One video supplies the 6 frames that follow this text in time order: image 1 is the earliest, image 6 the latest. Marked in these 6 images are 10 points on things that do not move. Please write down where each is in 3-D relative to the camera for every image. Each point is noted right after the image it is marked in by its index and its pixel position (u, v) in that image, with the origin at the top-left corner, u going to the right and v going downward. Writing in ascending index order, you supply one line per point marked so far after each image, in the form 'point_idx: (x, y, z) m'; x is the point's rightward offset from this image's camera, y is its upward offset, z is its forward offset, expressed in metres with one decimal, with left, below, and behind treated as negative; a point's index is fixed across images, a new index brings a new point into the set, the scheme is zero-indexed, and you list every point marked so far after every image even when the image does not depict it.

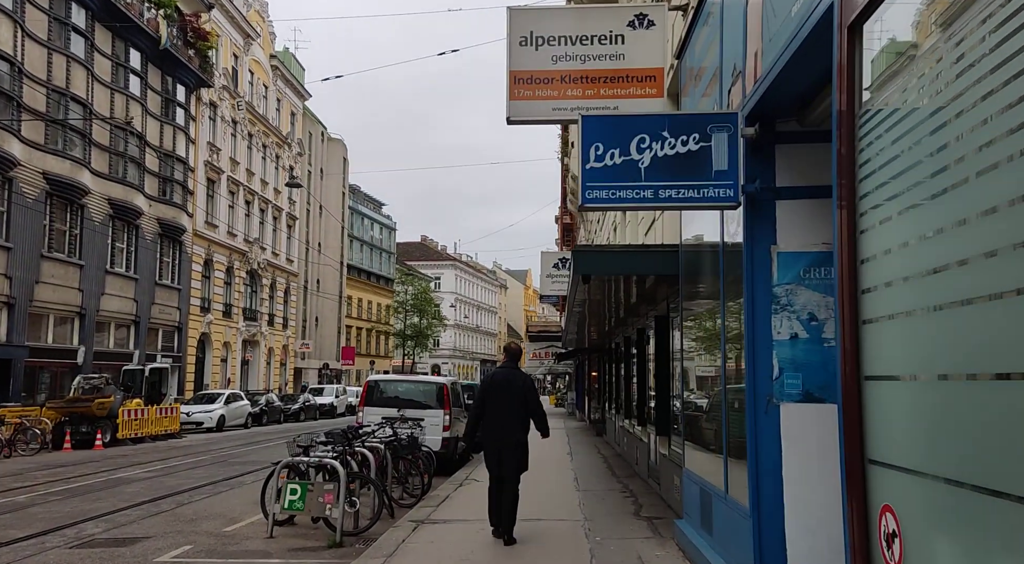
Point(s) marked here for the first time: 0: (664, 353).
0: (+1.9, -0.9, +10.3) m
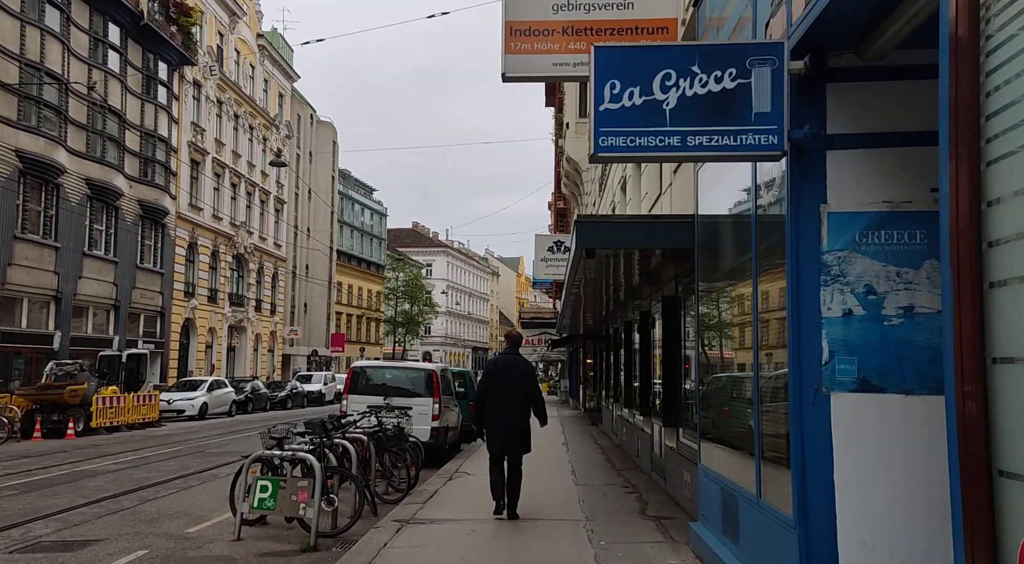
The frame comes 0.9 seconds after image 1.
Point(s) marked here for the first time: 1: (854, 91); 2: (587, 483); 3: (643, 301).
0: (+1.8, -0.6, +9.4) m
1: (+1.8, +1.0, +4.3) m
2: (+1.0, -2.7, +11.0) m
3: (+2.0, -0.3, +12.5) m
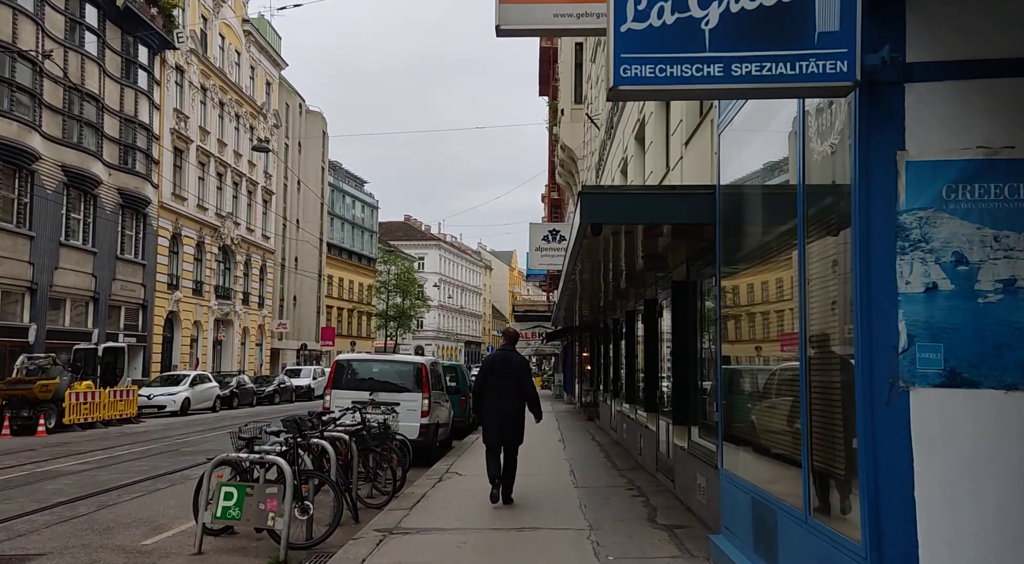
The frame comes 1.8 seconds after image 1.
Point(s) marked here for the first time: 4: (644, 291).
0: (+1.8, -0.4, +8.6) m
1: (+1.8, +1.1, +3.5) m
2: (+0.9, -2.5, +10.2) m
3: (+1.9, -0.1, +11.6) m
4: (+1.9, -0.1, +11.9) m
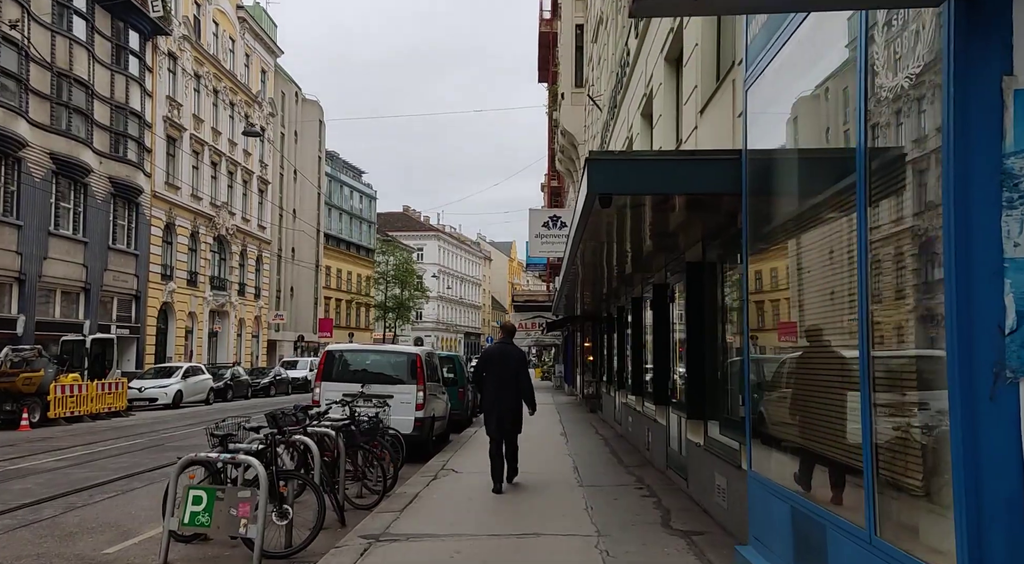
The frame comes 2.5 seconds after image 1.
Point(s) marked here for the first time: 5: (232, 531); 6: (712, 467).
0: (+1.8, -0.3, +7.9) m
1: (+1.8, +1.3, +2.7) m
2: (+0.9, -2.3, +9.5) m
3: (+1.9, +0.1, +10.9) m
4: (+1.9, +0.1, +11.2) m
5: (-2.1, -1.9, +6.3) m
6: (+1.7, -1.6, +7.1) m
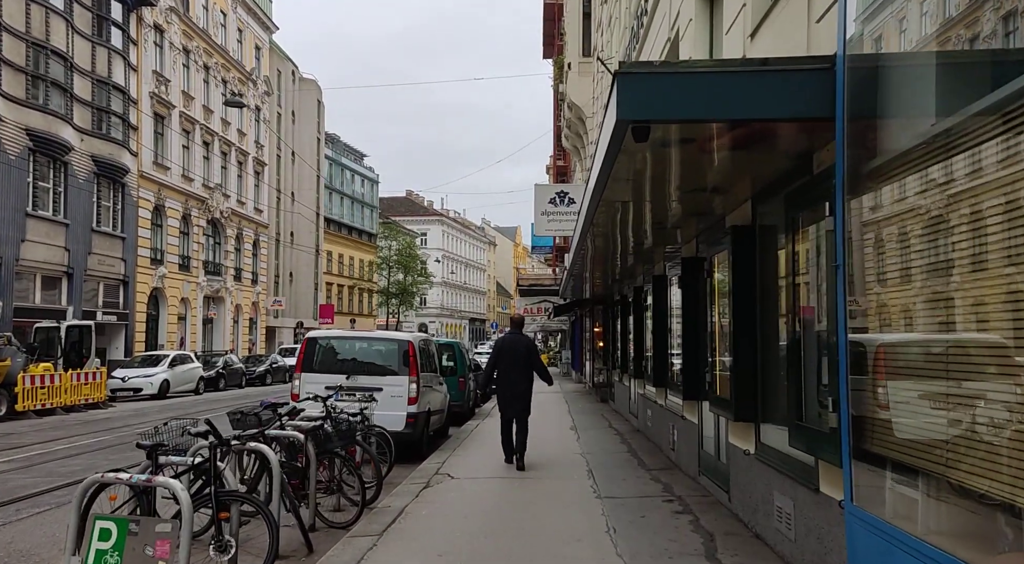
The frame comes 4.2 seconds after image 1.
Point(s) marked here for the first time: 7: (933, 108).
0: (+1.8, 0.0, +6.3) m
1: (+1.7, +1.4, +1.2) m
2: (+1.0, -2.0, +8.0) m
3: (+1.9, +0.4, +9.4) m
4: (+1.9, +0.4, +9.7) m
5: (-2.1, -1.7, +4.8) m
6: (+1.7, -1.4, +5.6) m
7: (+1.6, +0.7, +3.3) m
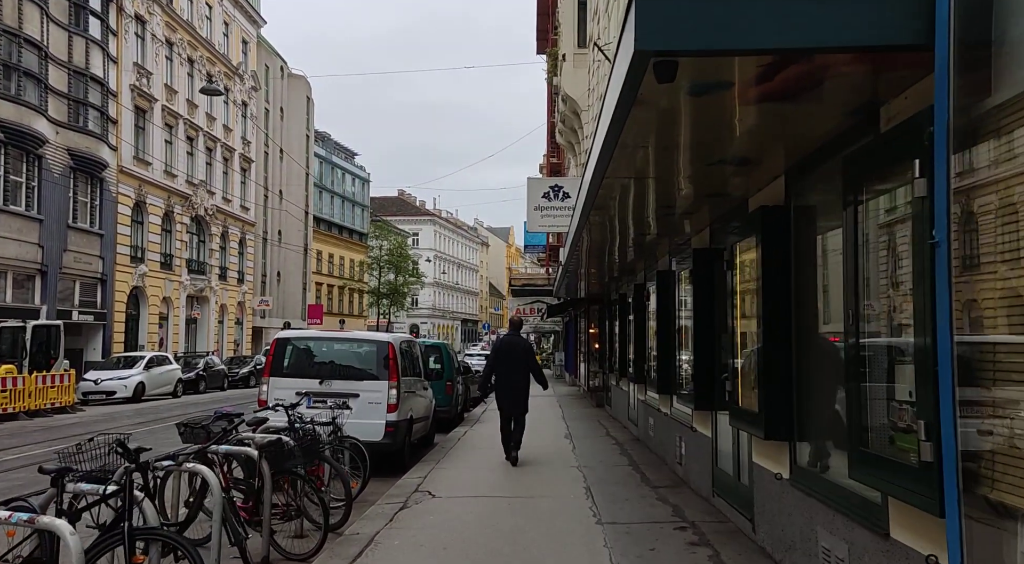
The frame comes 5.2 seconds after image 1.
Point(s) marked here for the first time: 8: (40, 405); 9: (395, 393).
0: (+1.7, 0.0, +5.3) m
1: (+1.7, +1.5, +0.2) m
2: (+0.9, -2.0, +7.0) m
3: (+1.8, +0.5, +8.4) m
4: (+1.8, +0.4, +8.7) m
5: (-2.2, -1.6, +3.8) m
6: (+1.6, -1.3, +4.6) m
7: (+1.6, +0.8, +2.3) m
8: (-10.8, -2.8, +19.1) m
9: (-1.5, -1.4, +10.4) m
